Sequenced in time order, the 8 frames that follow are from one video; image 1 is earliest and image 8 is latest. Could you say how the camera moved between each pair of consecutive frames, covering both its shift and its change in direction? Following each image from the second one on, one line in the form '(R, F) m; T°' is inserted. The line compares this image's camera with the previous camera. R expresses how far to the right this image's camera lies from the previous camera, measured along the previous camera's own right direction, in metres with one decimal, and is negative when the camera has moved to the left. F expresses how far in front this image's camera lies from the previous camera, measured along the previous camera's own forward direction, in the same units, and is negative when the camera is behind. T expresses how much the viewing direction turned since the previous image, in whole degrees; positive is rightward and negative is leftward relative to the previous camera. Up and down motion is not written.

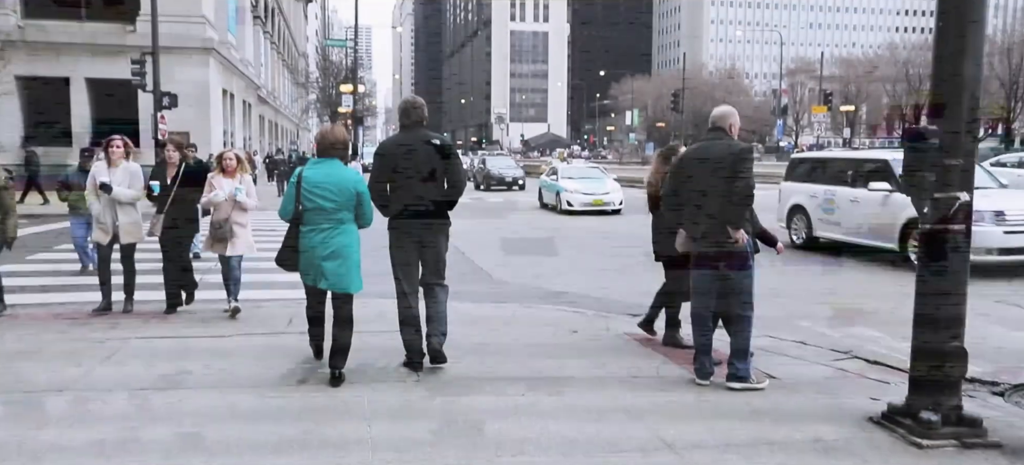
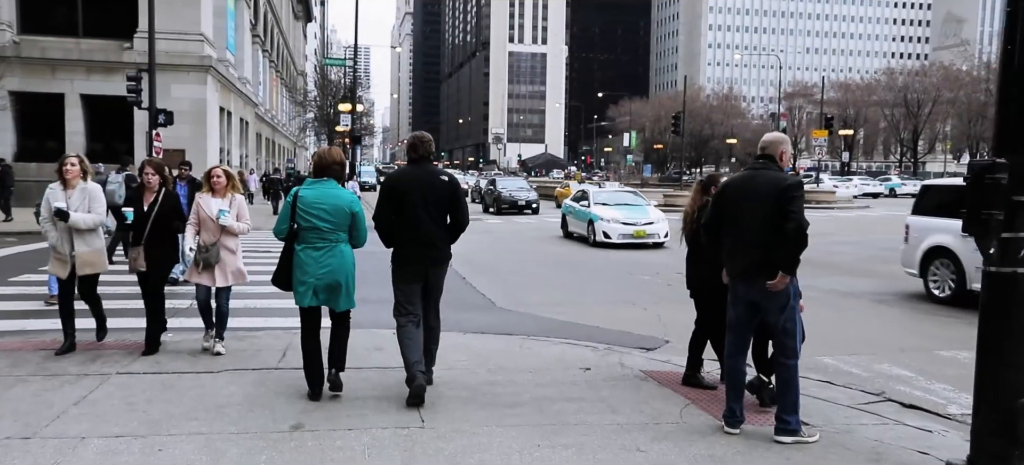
(-0.1, +0.4) m; 0°
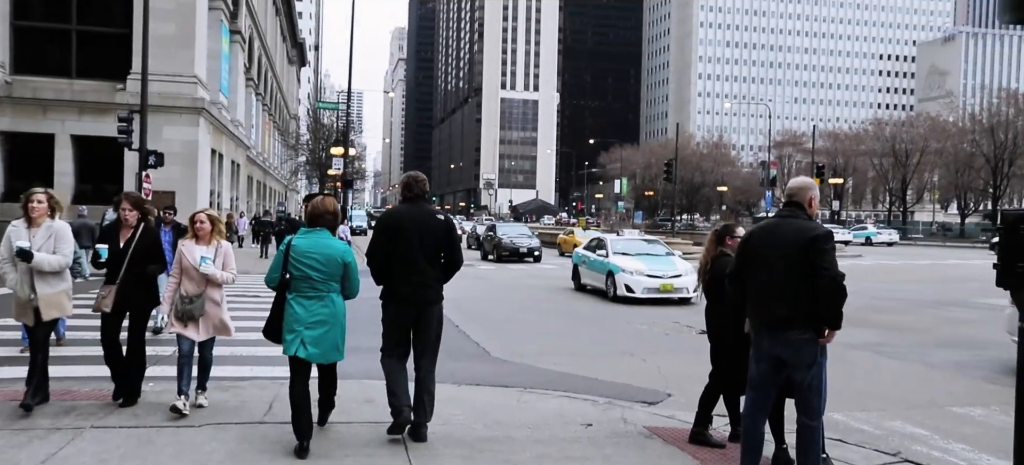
(-0.1, +0.3) m; +1°
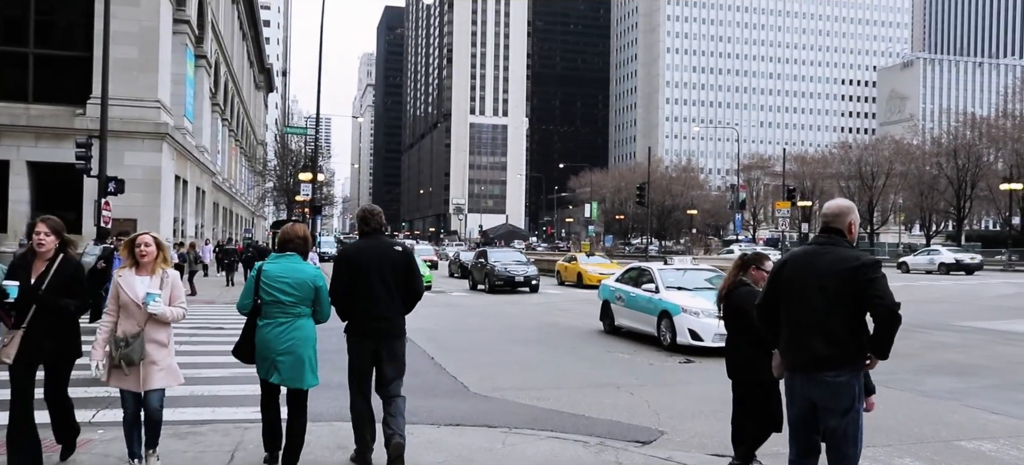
(-0.1, +0.5) m; +2°
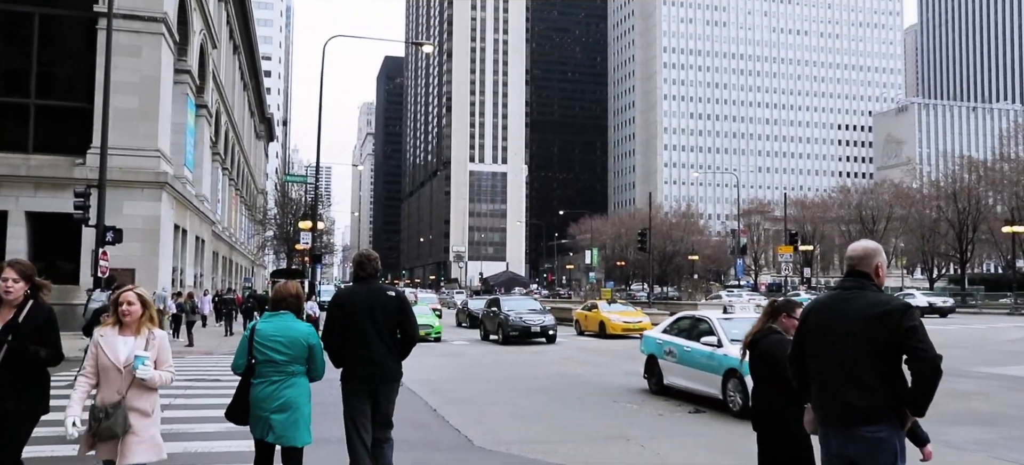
(-0.1, +0.3) m; 0°
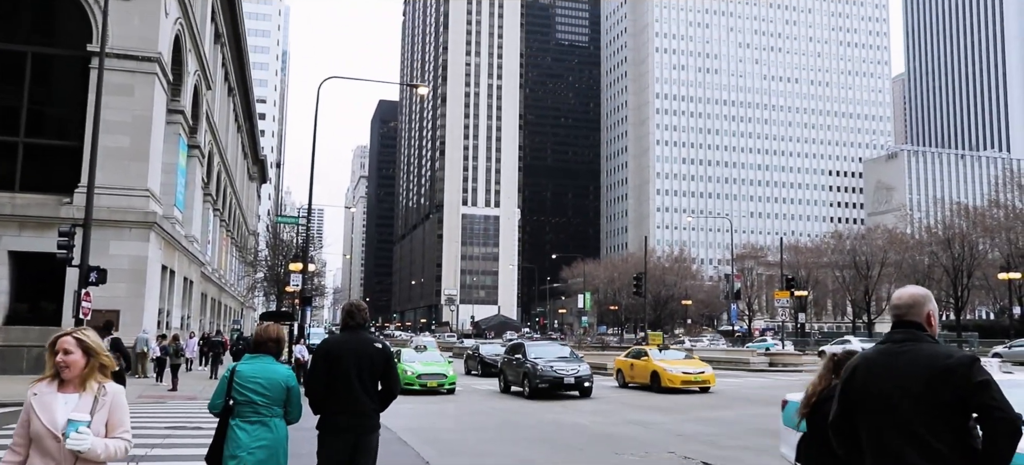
(-0.1, +0.5) m; +1°
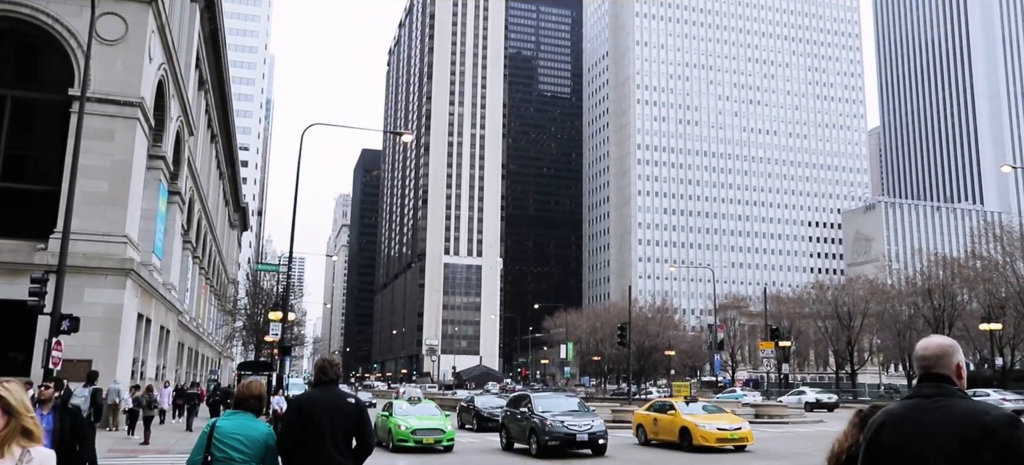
(-0.1, +0.3) m; +1°
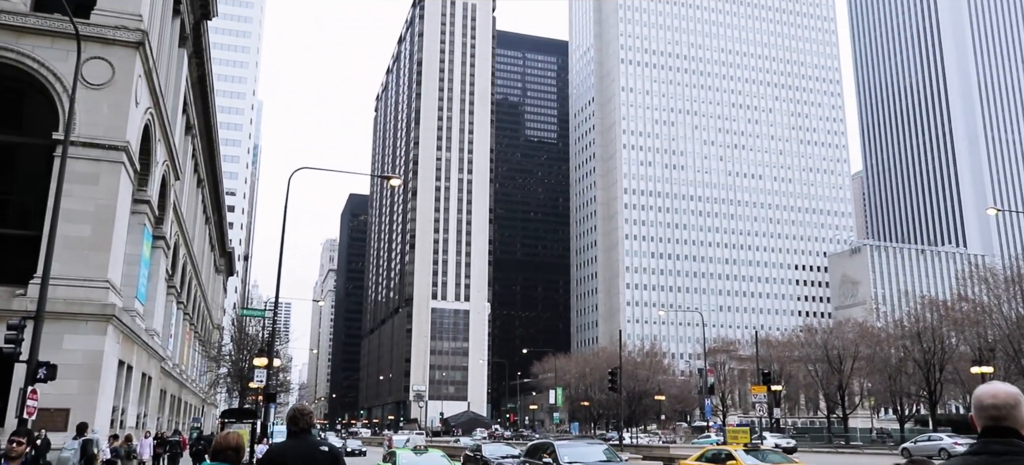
(-0.1, +0.3) m; +1°
